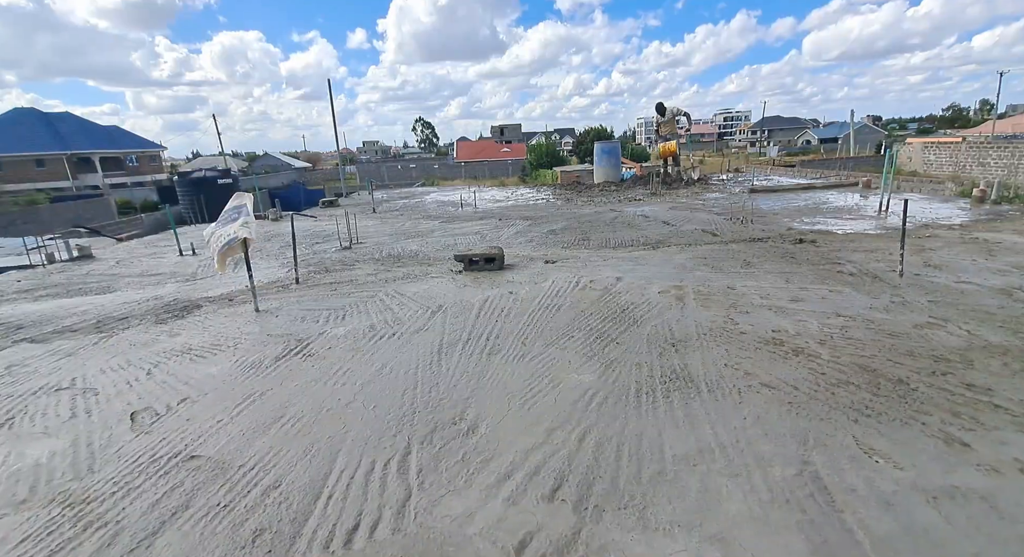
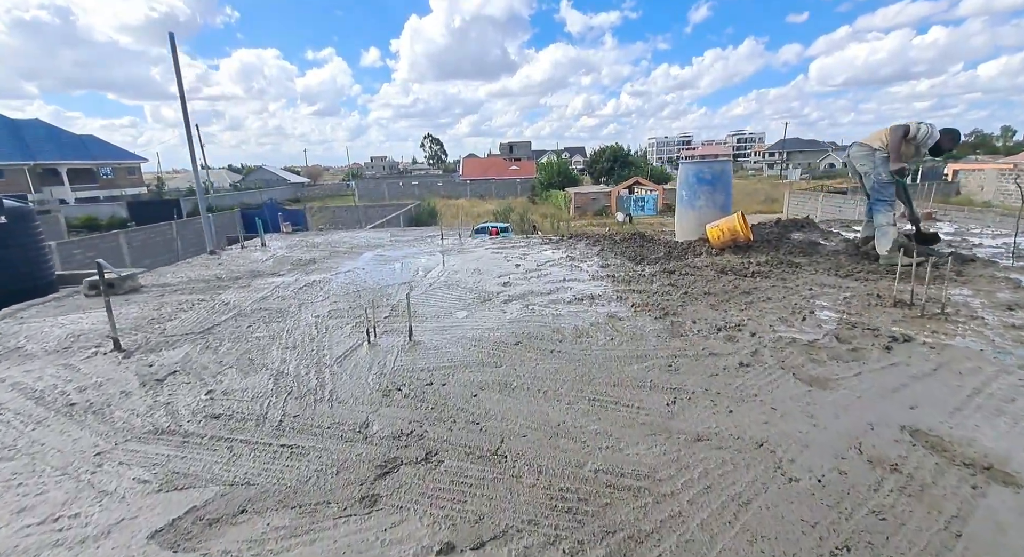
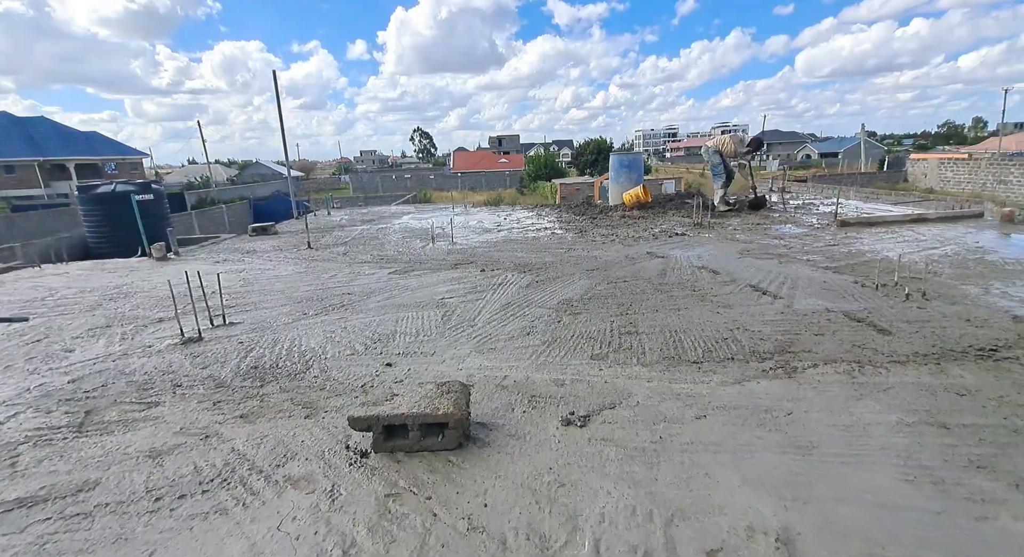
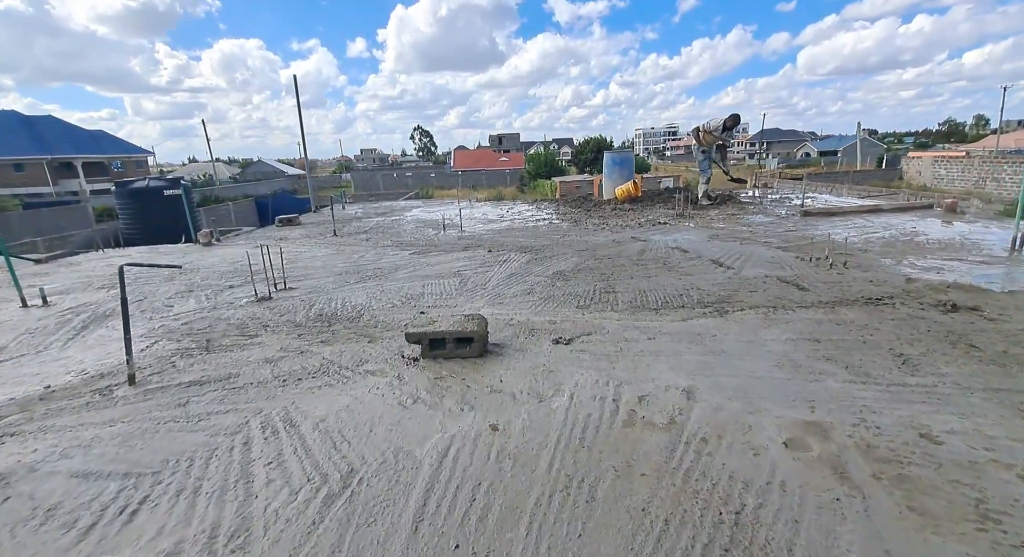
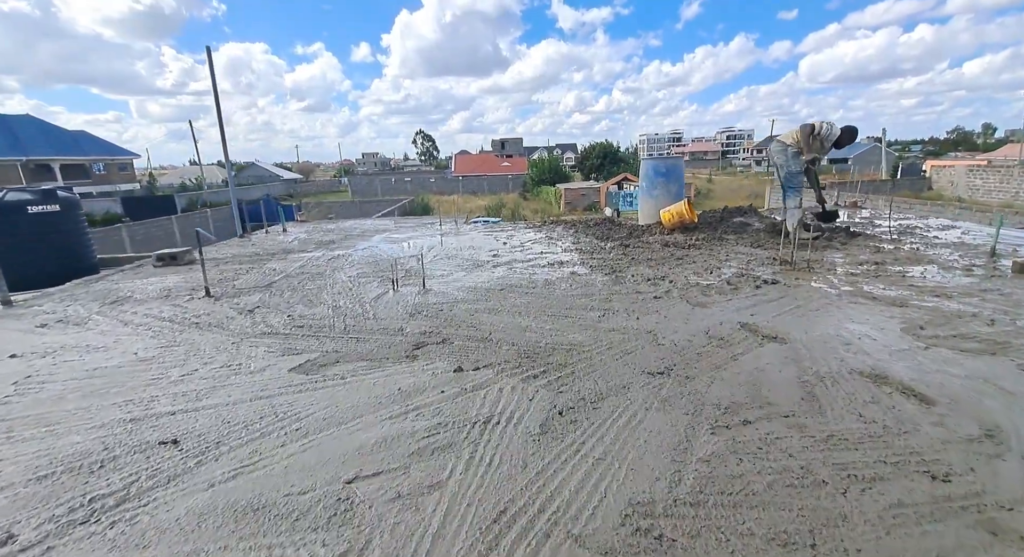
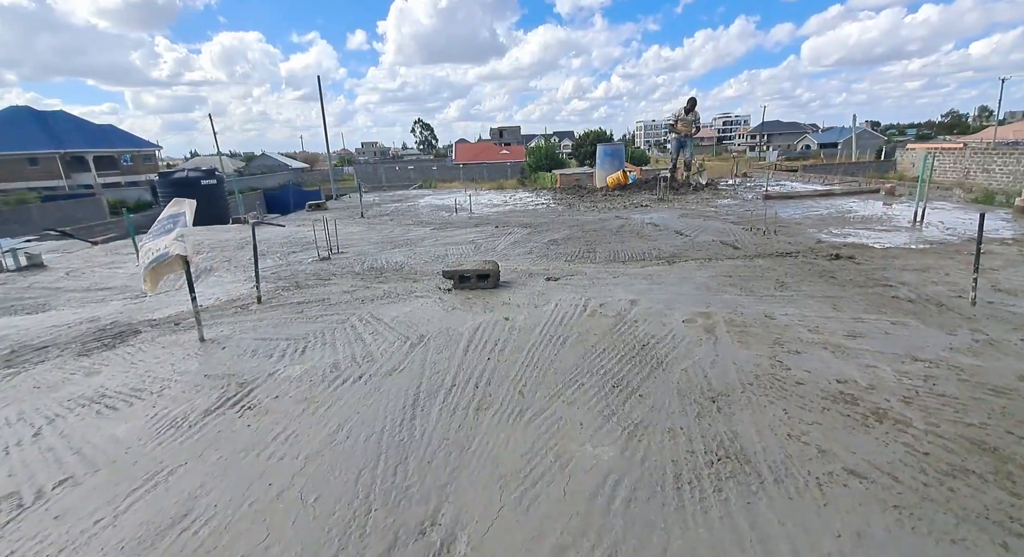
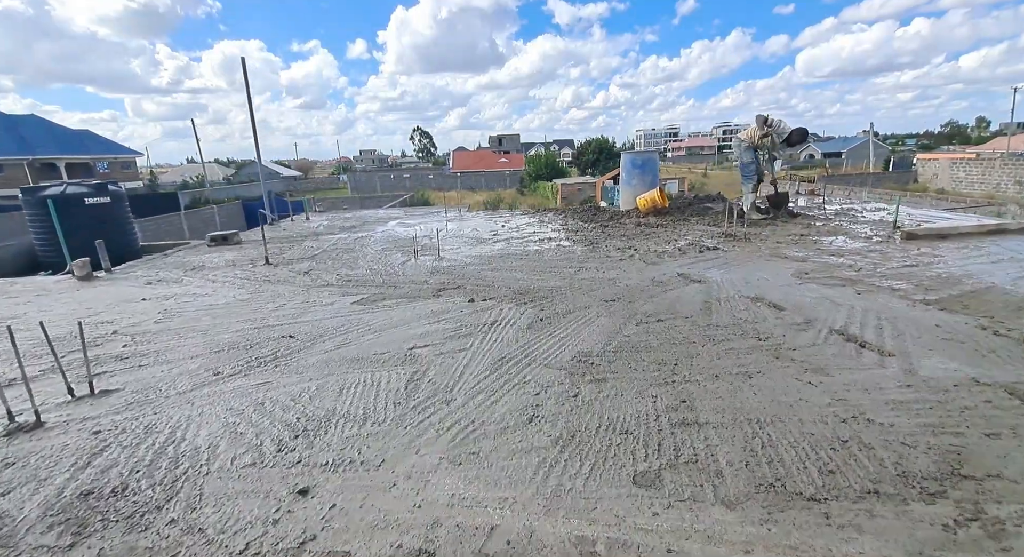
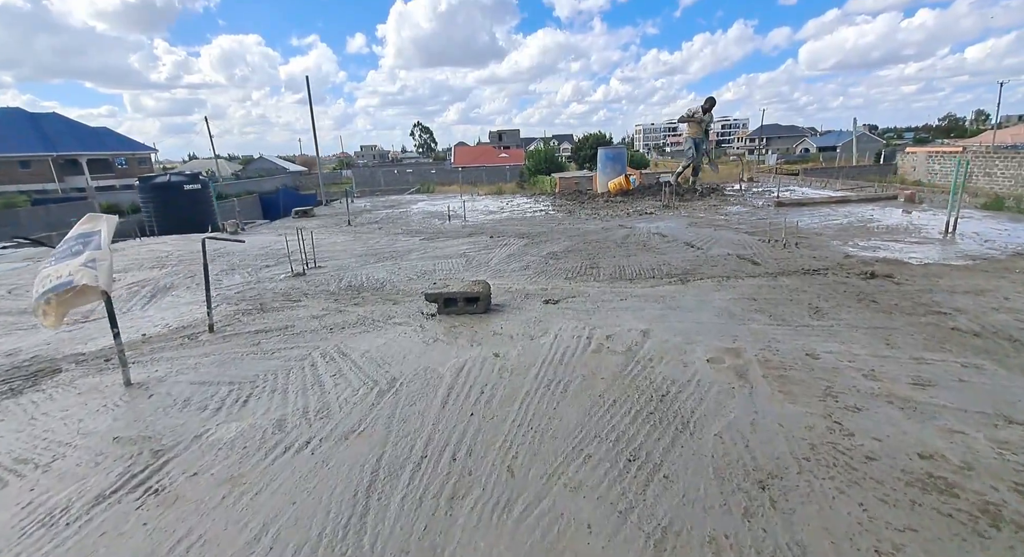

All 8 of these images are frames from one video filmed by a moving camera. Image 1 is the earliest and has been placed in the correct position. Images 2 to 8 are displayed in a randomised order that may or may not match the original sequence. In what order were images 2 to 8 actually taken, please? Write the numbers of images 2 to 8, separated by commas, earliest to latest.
6, 8, 4, 3, 7, 5, 2
